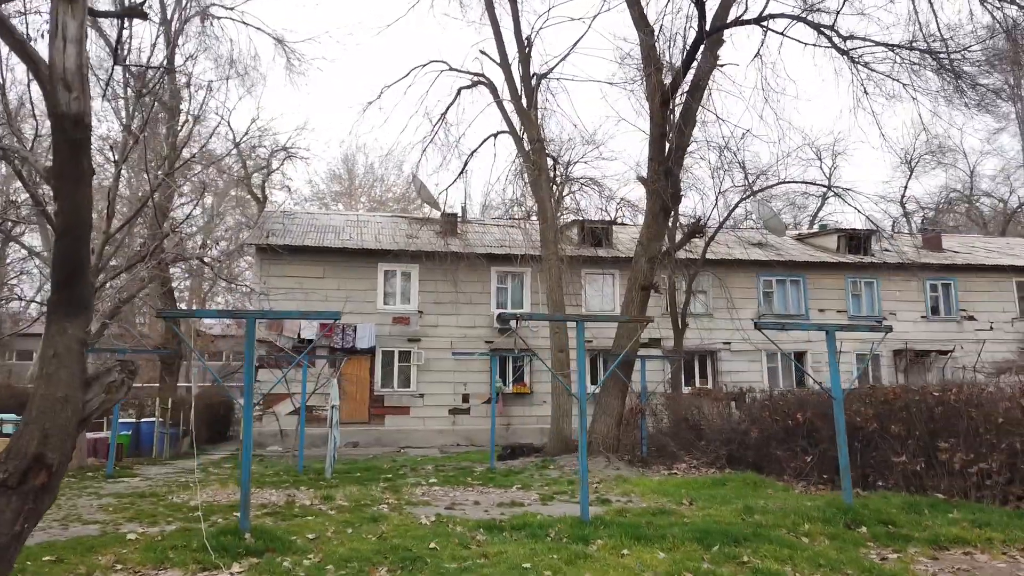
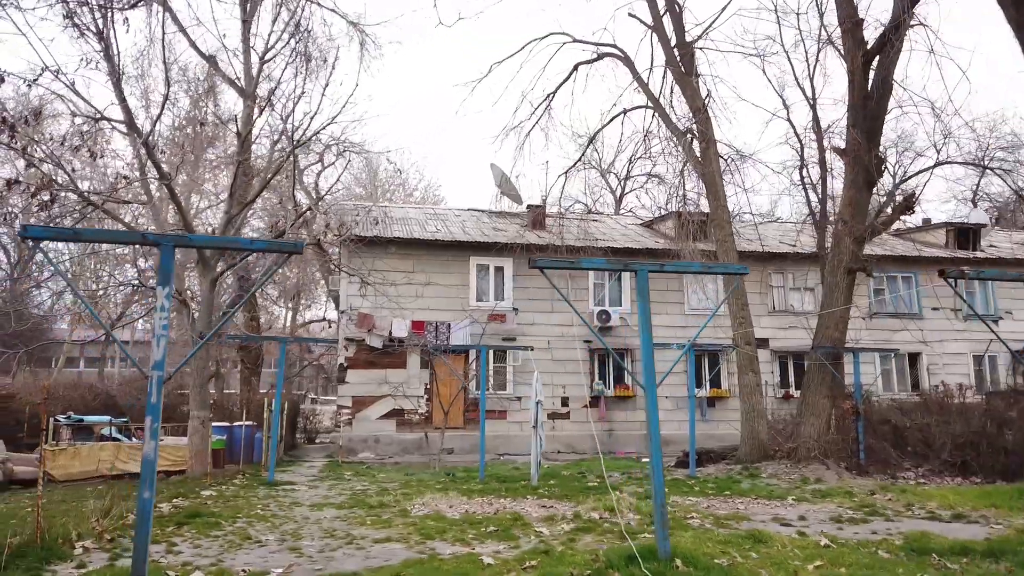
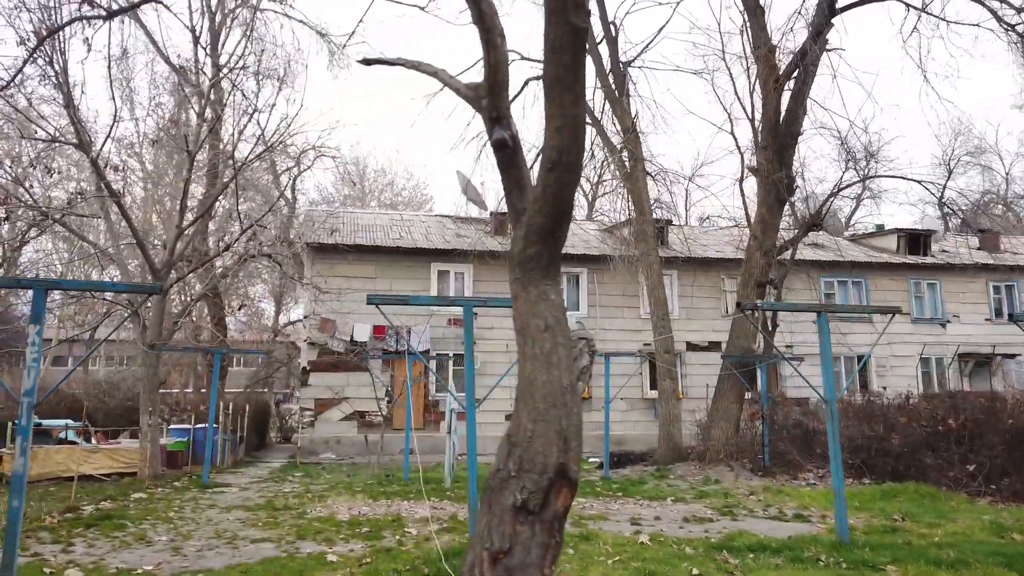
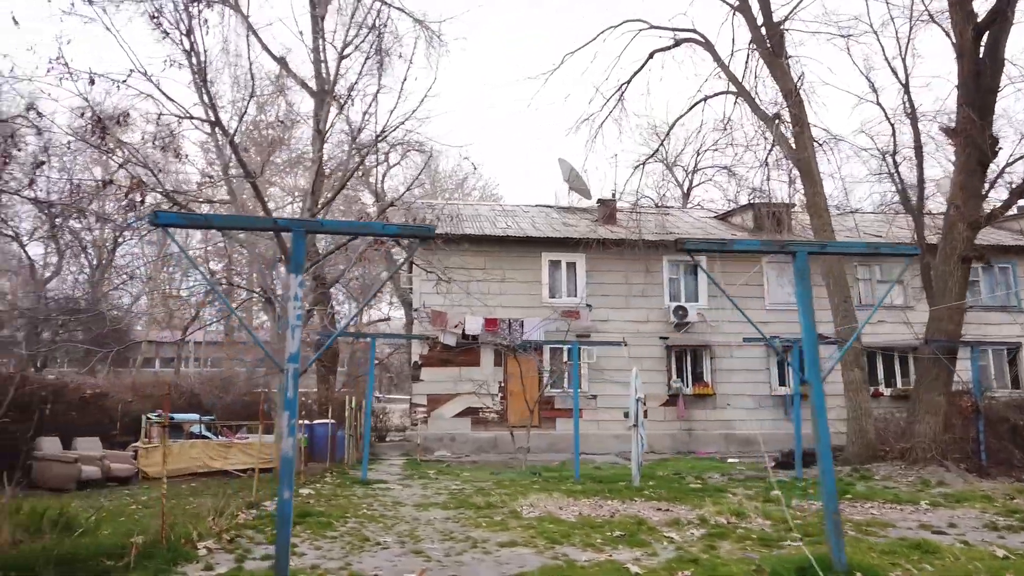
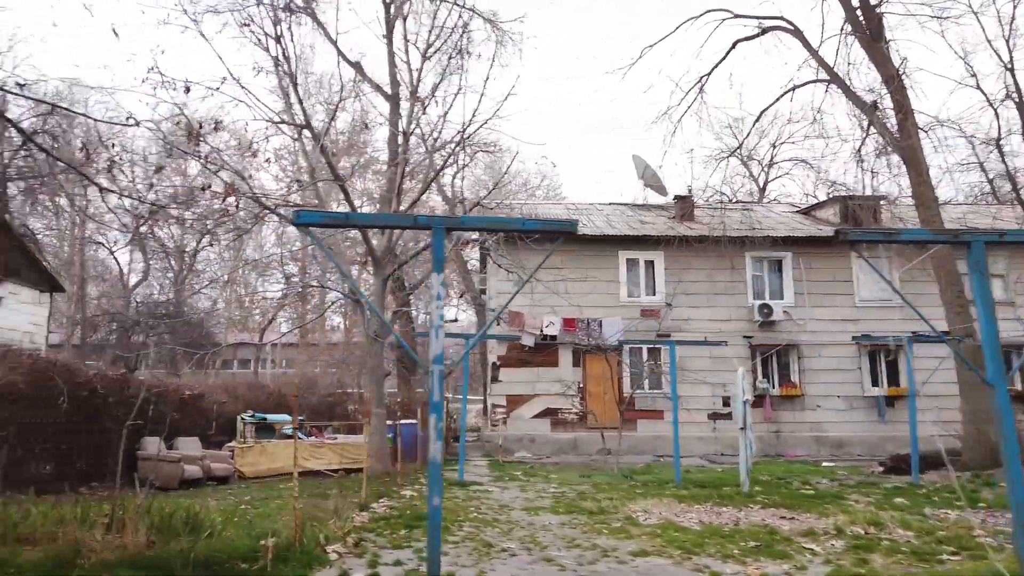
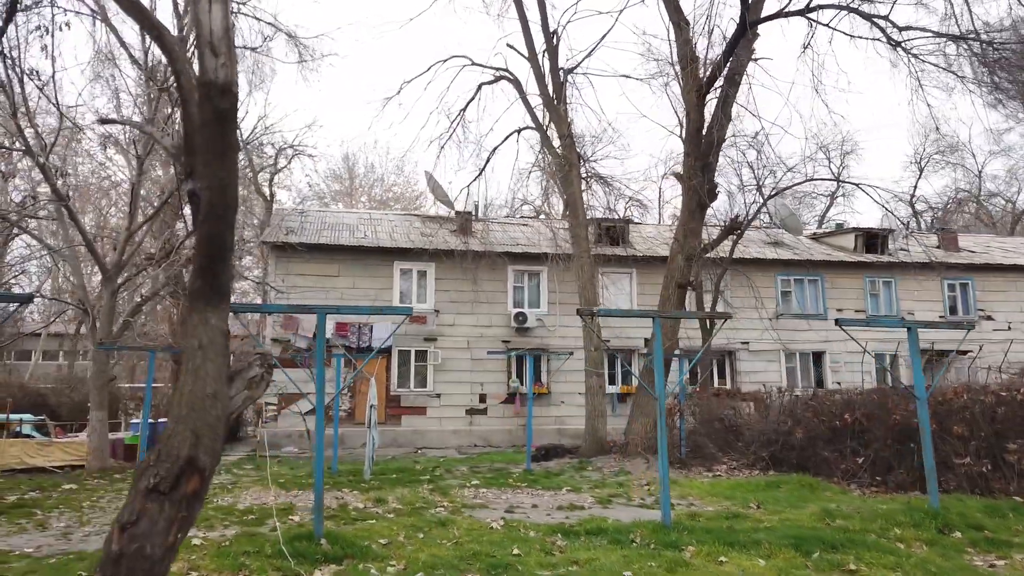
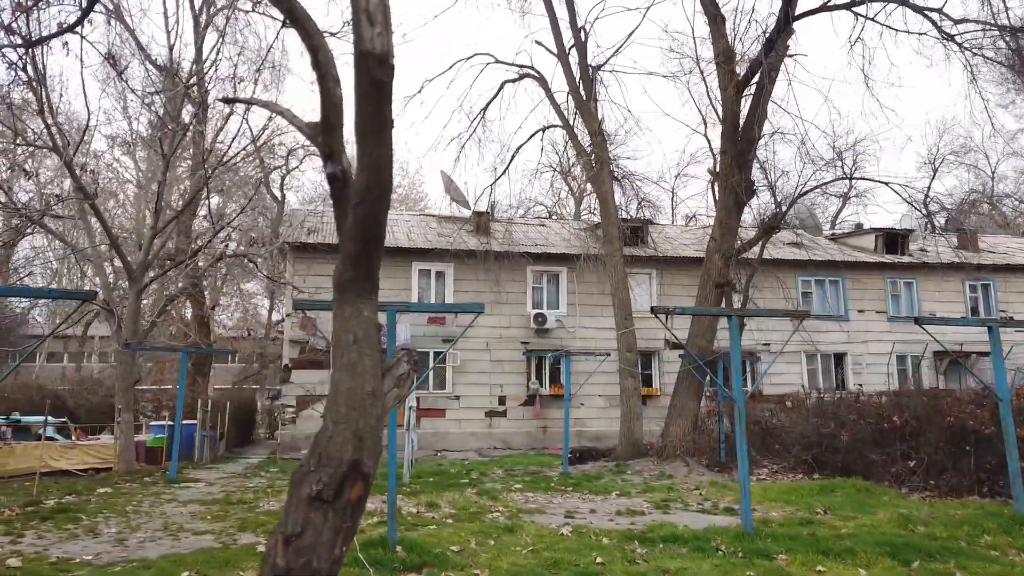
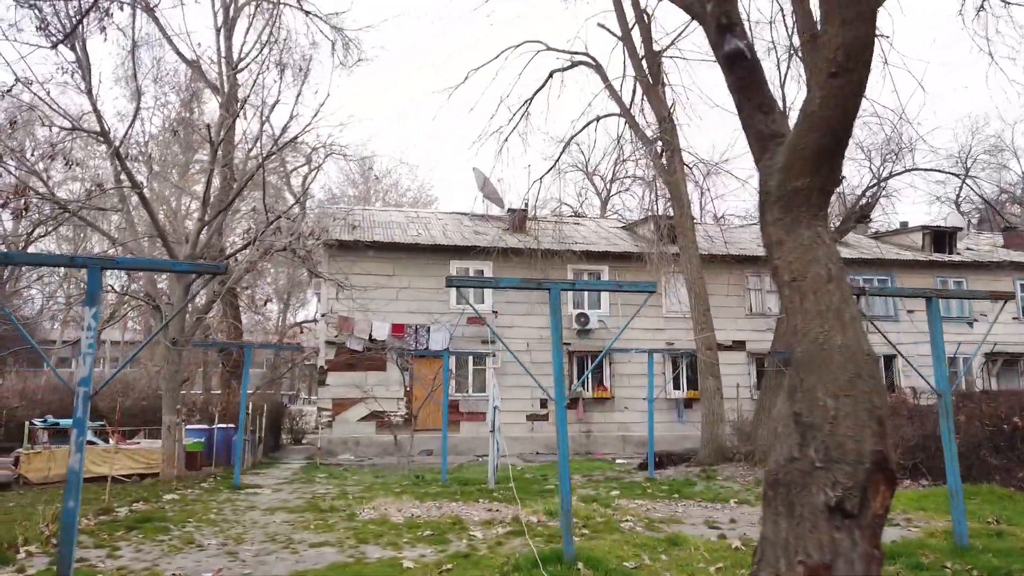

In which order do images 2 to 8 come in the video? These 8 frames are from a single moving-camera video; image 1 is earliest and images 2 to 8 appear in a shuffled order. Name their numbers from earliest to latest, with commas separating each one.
6, 7, 3, 8, 2, 4, 5
